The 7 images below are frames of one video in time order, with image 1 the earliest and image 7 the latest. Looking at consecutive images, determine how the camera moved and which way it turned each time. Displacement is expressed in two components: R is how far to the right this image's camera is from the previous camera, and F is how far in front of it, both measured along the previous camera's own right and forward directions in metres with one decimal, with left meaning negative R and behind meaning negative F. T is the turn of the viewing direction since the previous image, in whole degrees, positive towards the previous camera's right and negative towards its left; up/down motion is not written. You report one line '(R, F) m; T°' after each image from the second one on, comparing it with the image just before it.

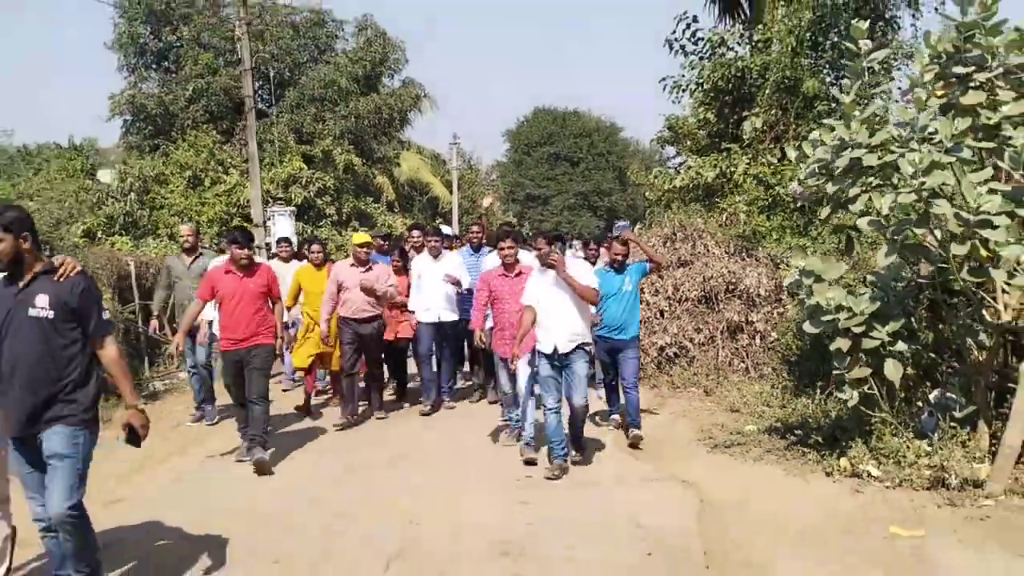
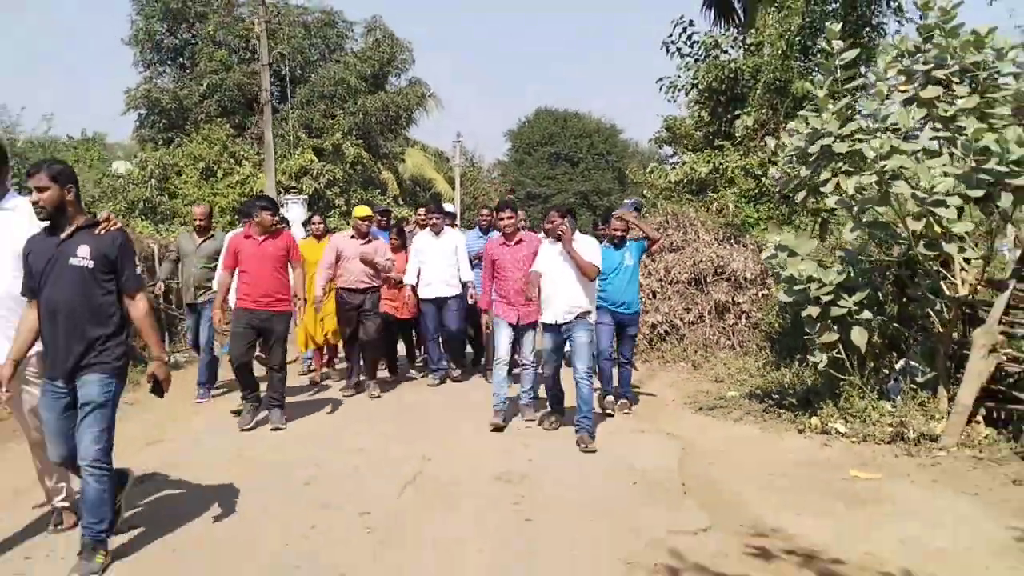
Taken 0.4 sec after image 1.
(0.0, -0.7) m; 0°
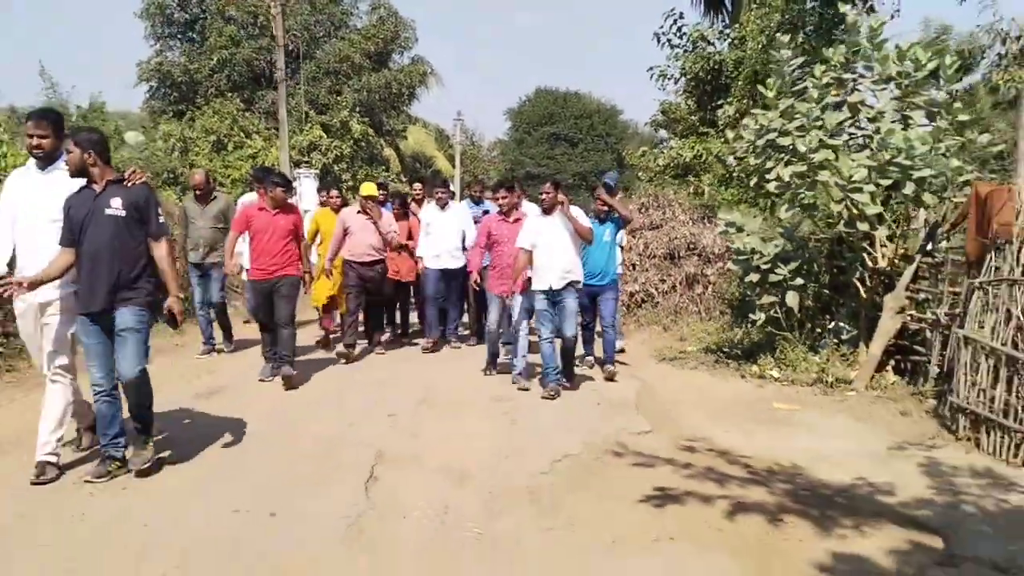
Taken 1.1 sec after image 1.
(0.0, -1.4) m; 0°
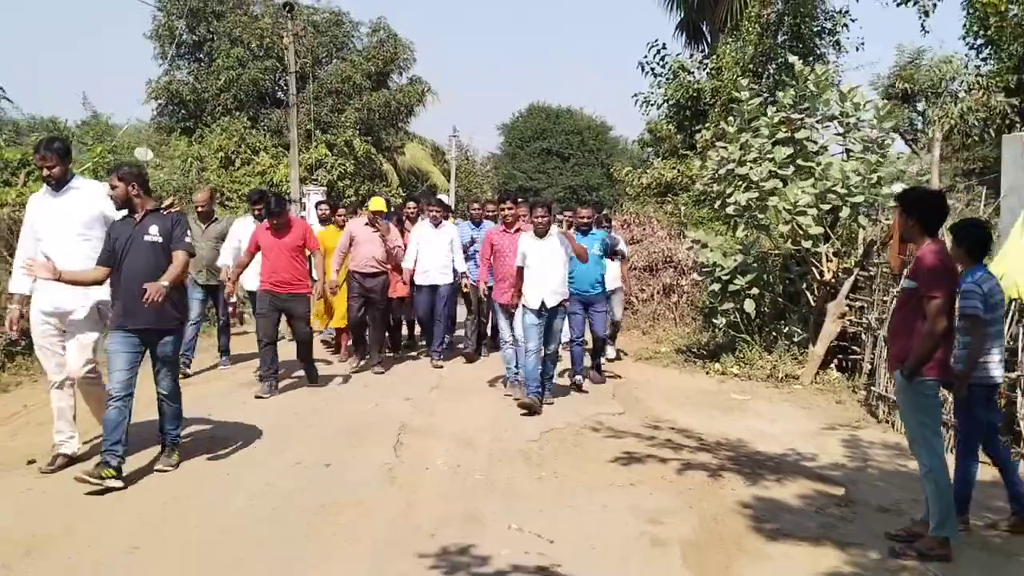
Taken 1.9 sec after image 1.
(0.0, -1.3) m; +1°
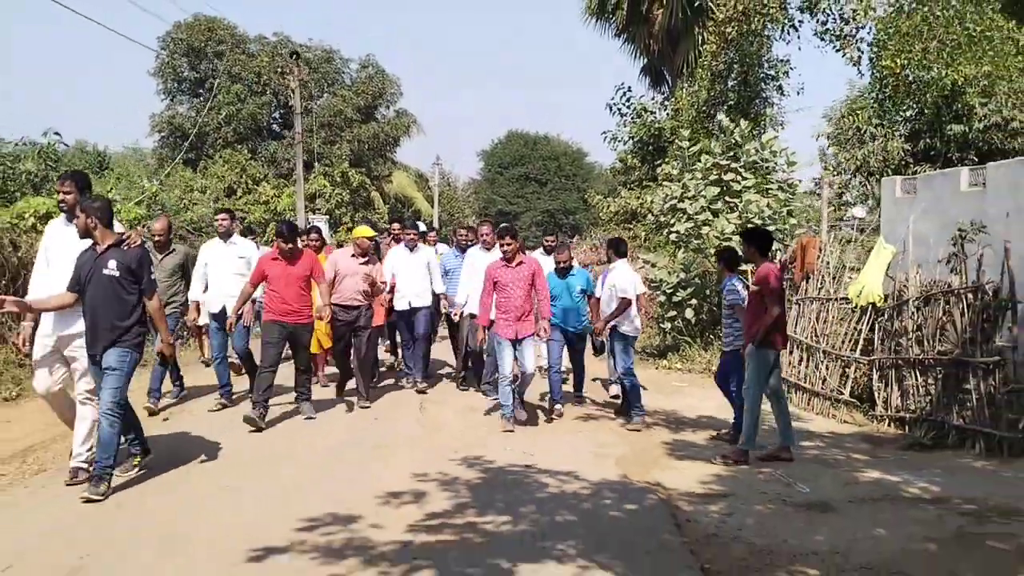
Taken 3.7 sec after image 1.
(-0.1, -2.3) m; +1°
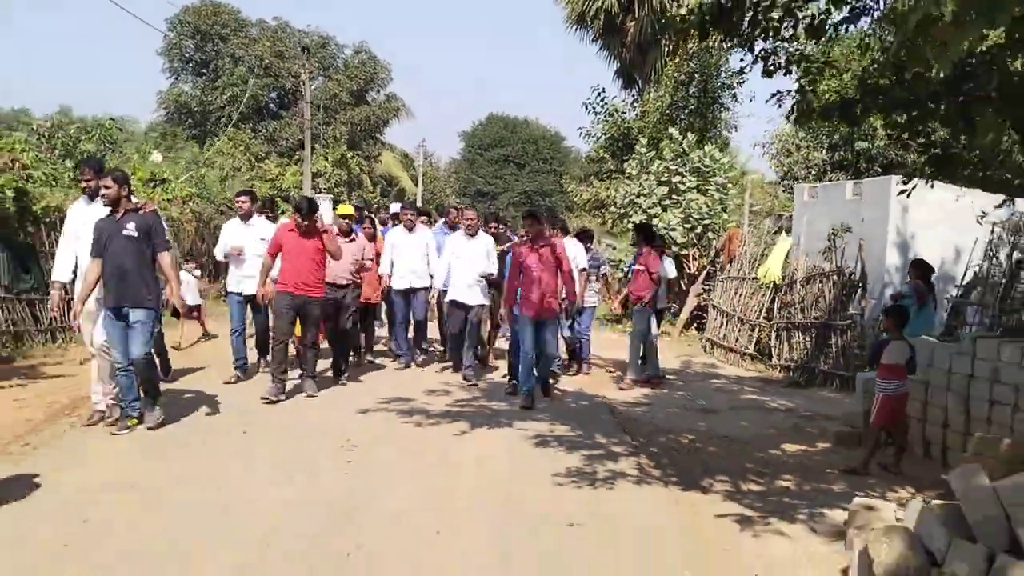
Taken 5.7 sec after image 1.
(-0.2, -2.9) m; +2°
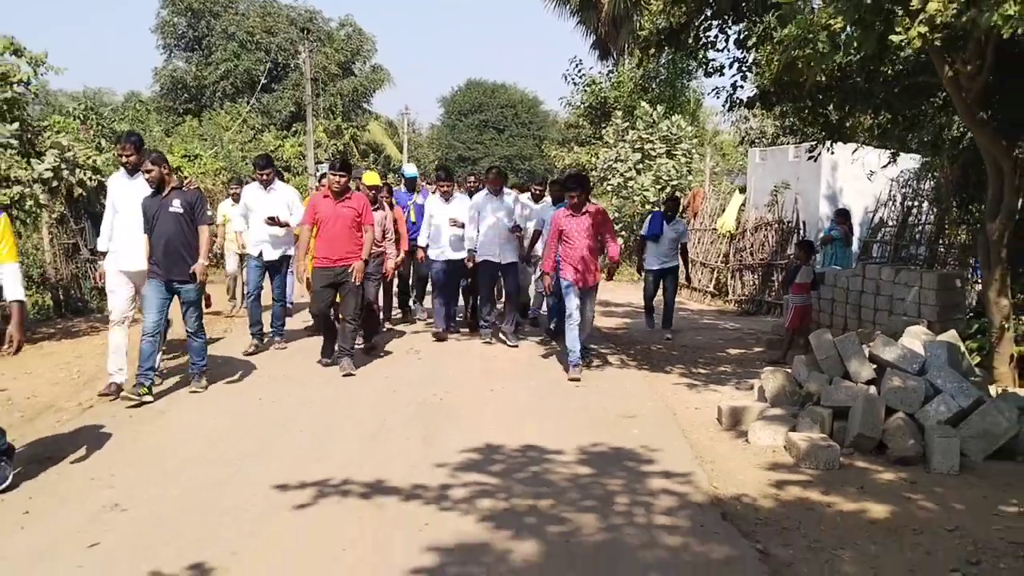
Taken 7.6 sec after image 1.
(-0.3, -2.3) m; +1°
